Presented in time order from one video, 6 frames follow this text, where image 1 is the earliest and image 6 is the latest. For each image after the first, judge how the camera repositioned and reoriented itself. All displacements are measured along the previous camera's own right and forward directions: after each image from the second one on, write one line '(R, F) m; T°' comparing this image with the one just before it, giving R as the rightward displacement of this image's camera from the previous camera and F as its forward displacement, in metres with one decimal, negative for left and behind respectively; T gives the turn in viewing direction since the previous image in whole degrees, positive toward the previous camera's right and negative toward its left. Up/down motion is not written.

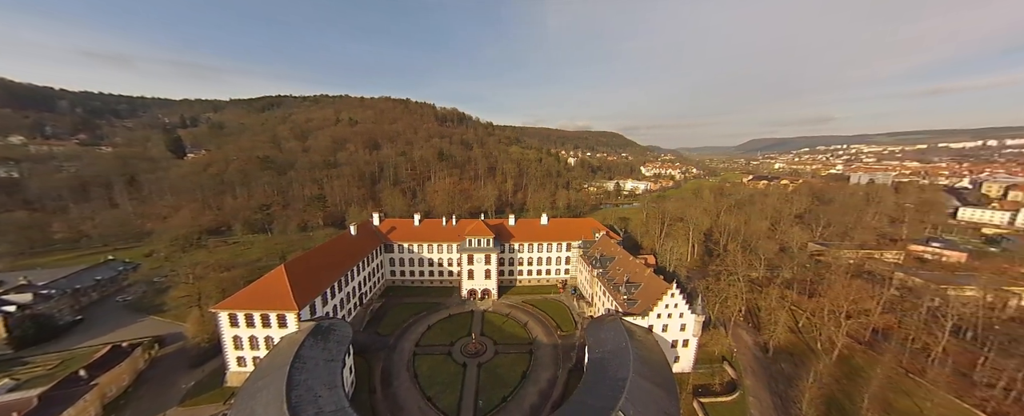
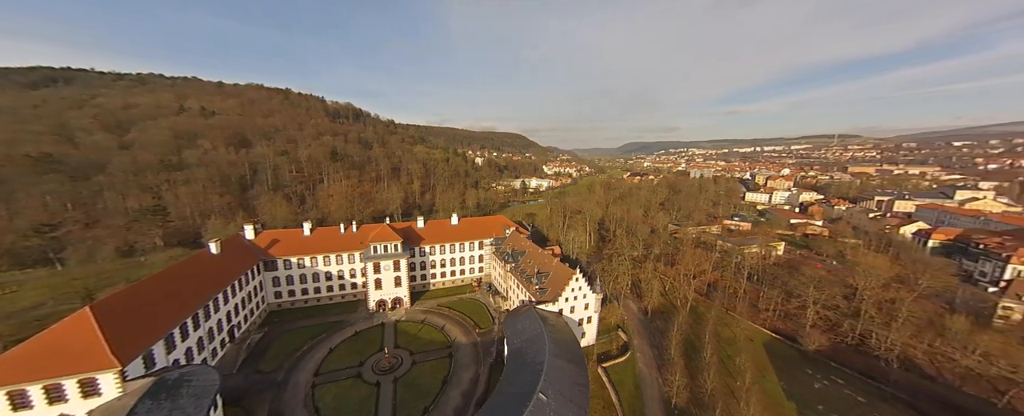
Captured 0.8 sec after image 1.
(+0.2, -0.3) m; +18°
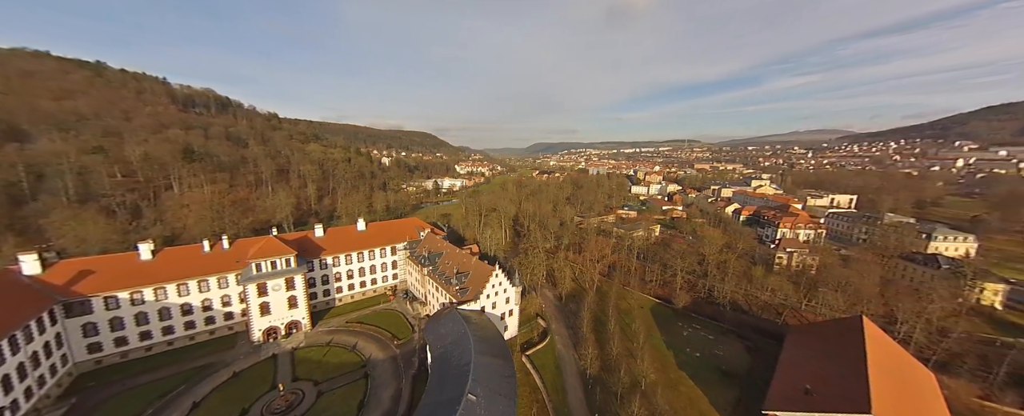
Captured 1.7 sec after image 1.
(-0.6, -0.1) m; +17°
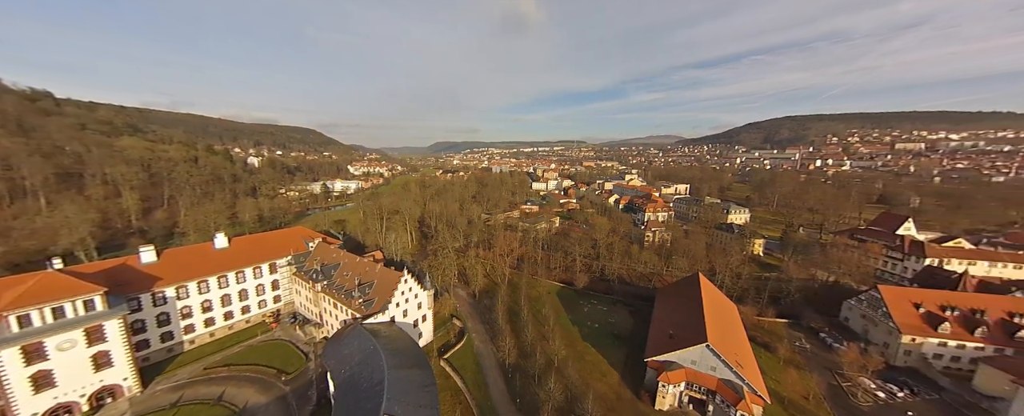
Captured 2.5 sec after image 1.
(-0.8, 0.0) m; +19°
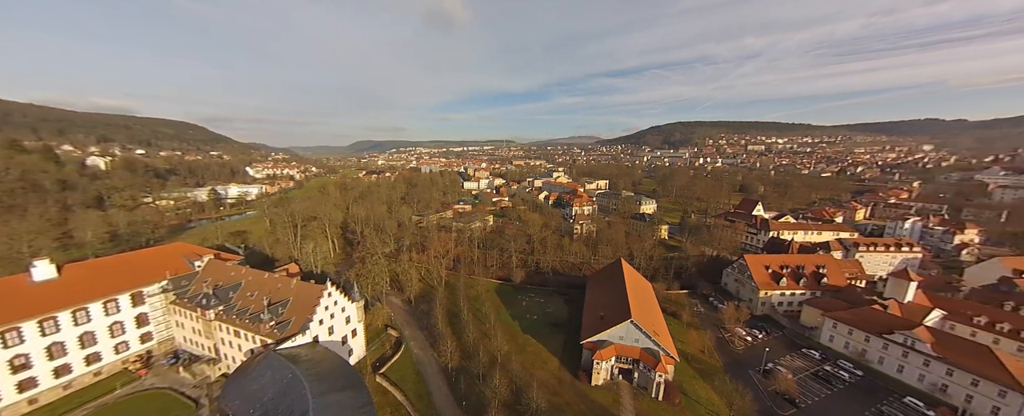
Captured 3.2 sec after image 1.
(-0.6, -0.1) m; +14°
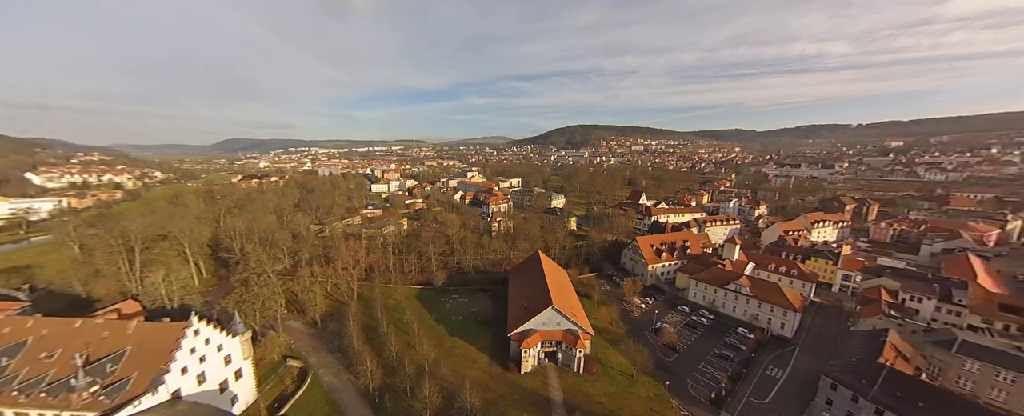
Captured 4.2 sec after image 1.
(-0.7, -0.1) m; +17°
